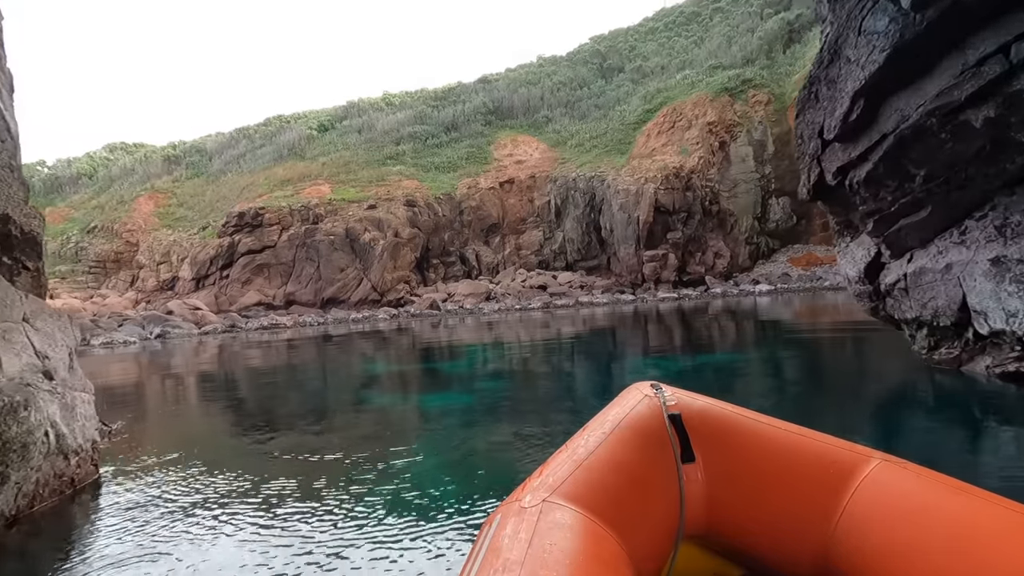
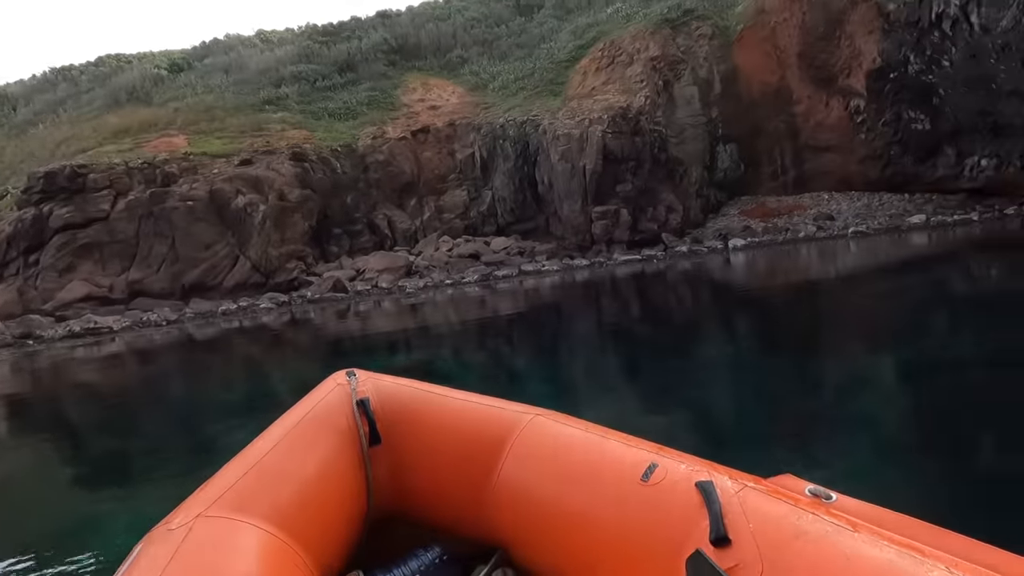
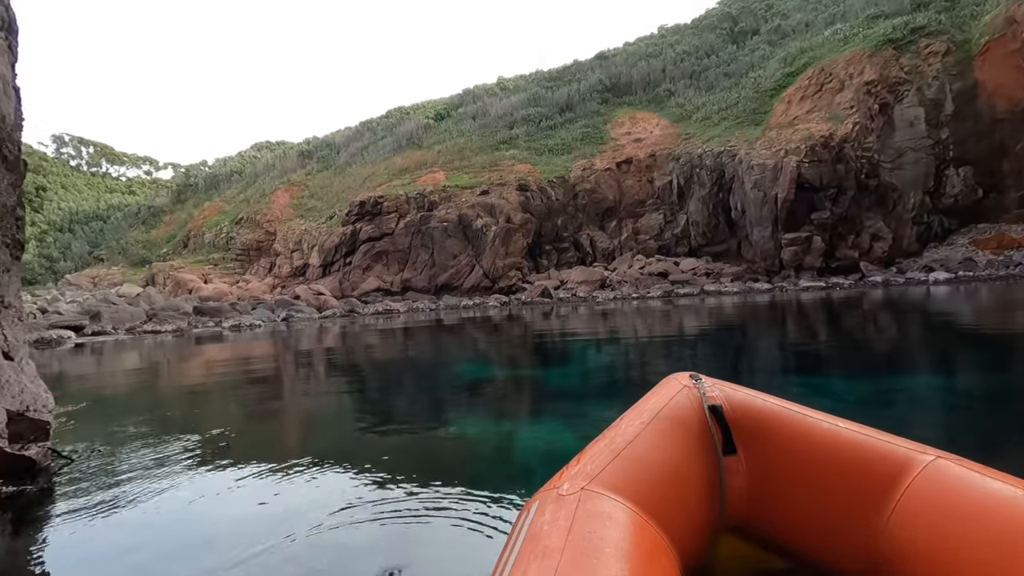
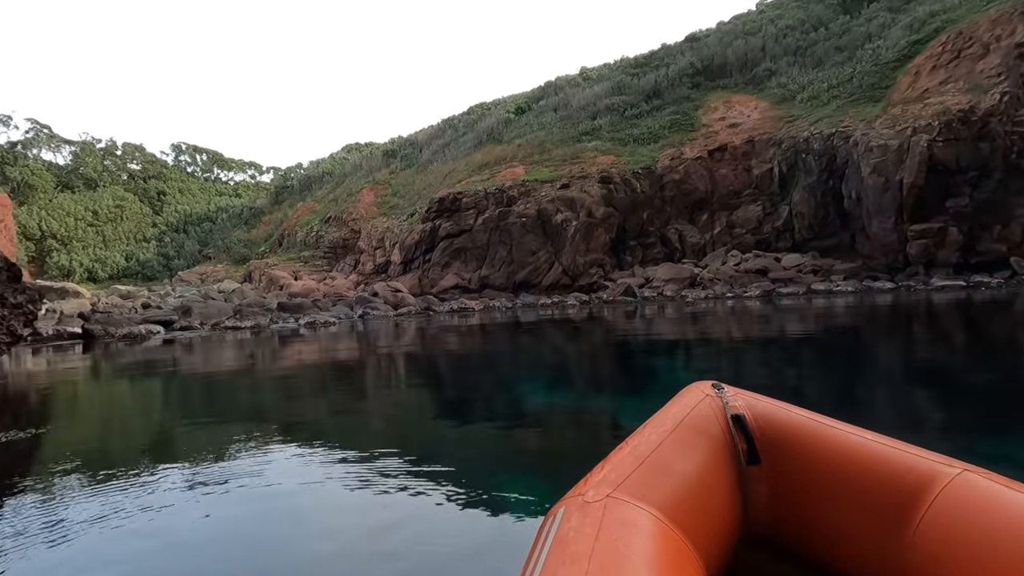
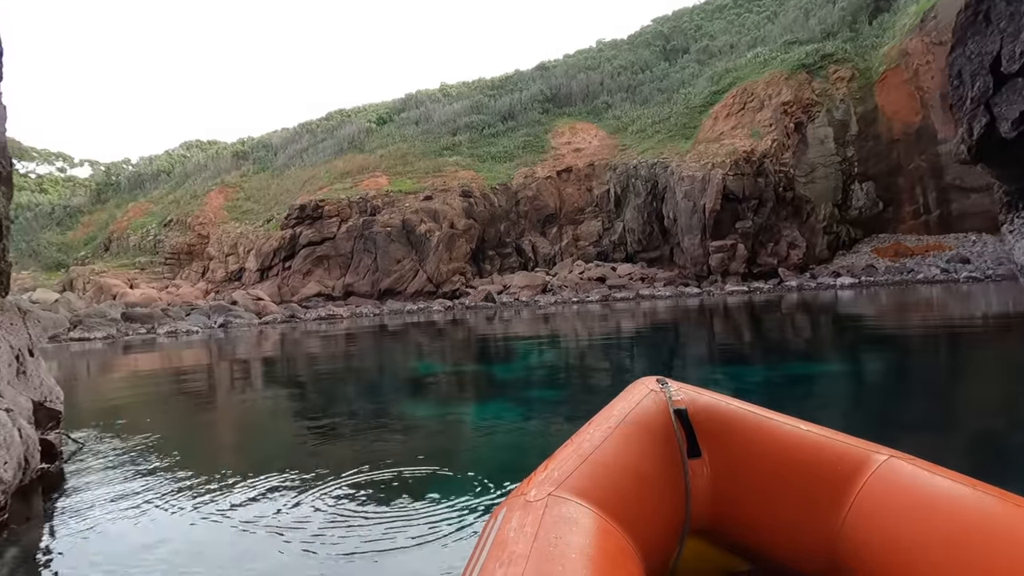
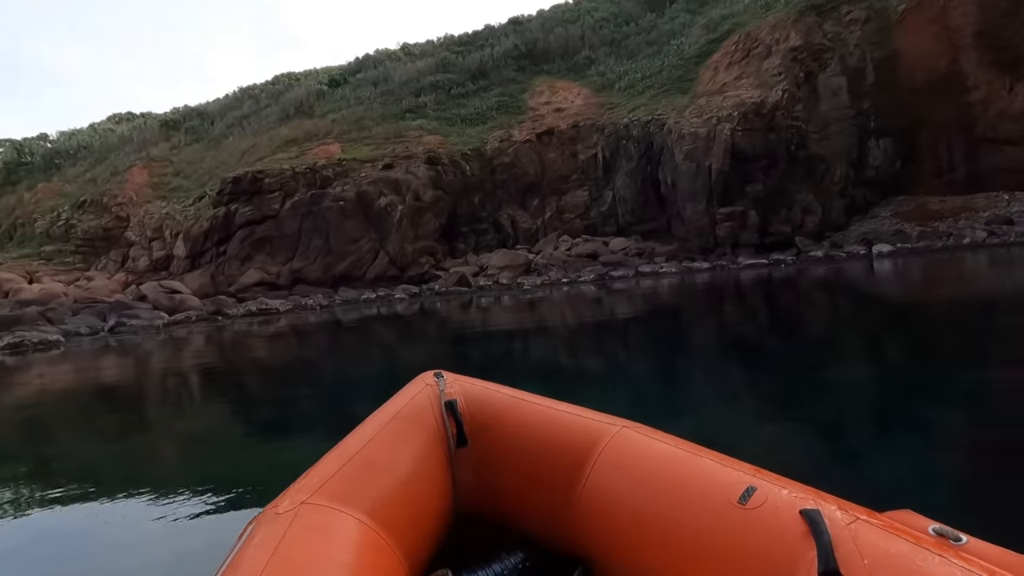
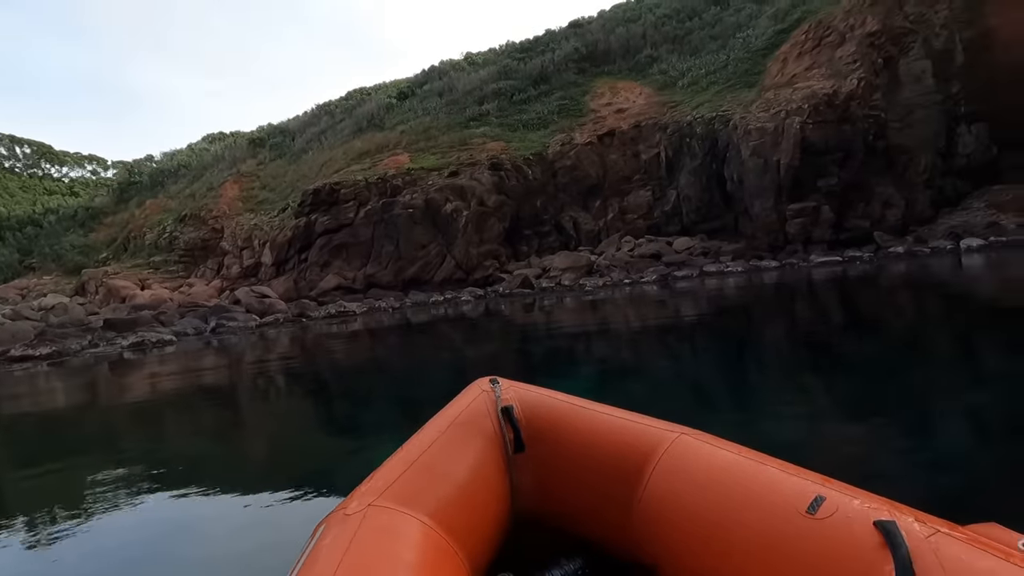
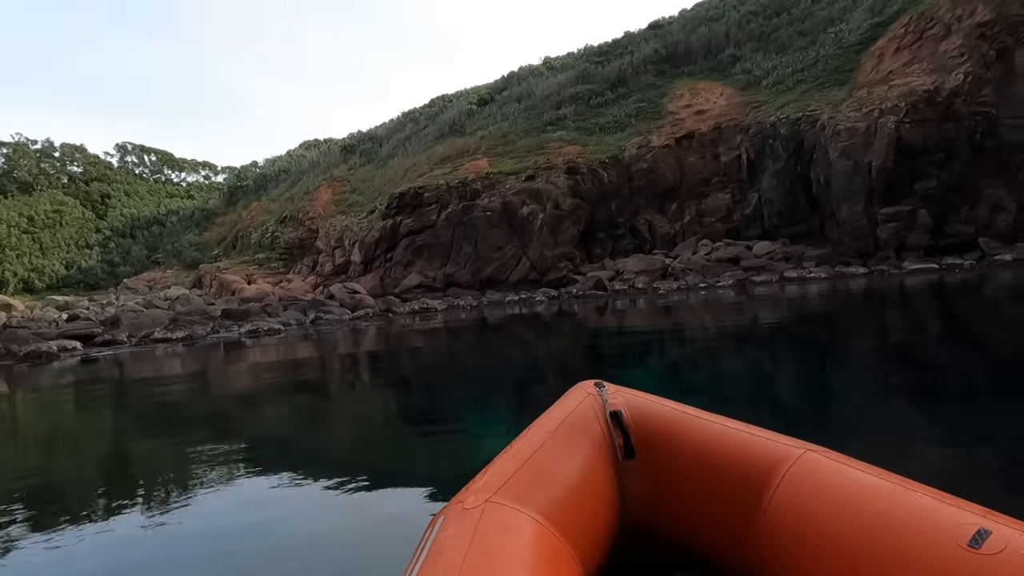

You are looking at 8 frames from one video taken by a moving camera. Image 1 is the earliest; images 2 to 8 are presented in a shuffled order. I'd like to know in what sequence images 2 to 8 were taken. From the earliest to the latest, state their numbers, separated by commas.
5, 3, 4, 8, 7, 6, 2
